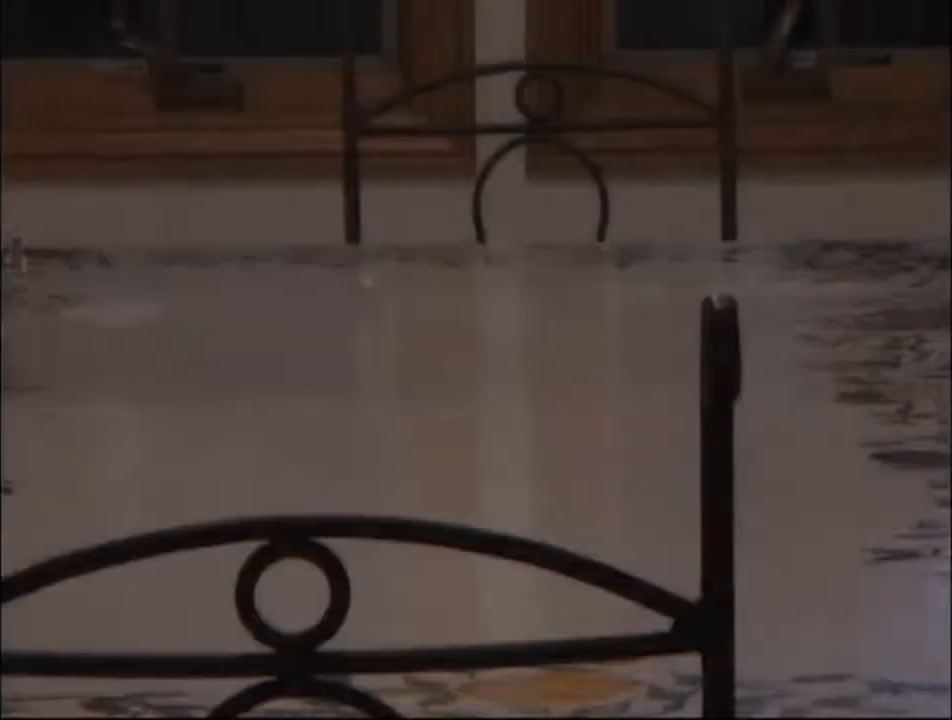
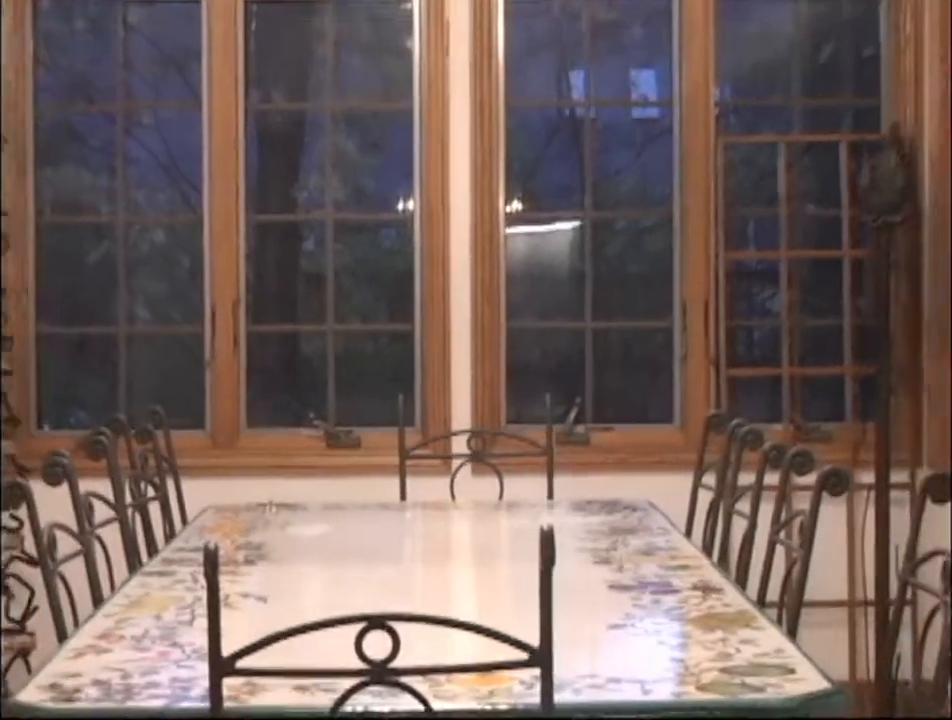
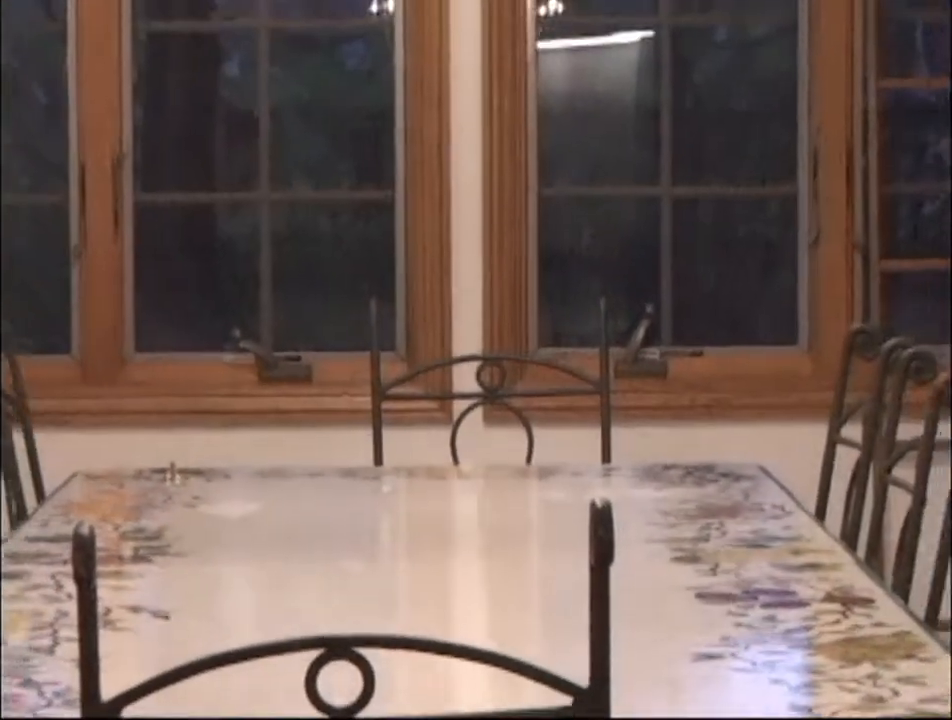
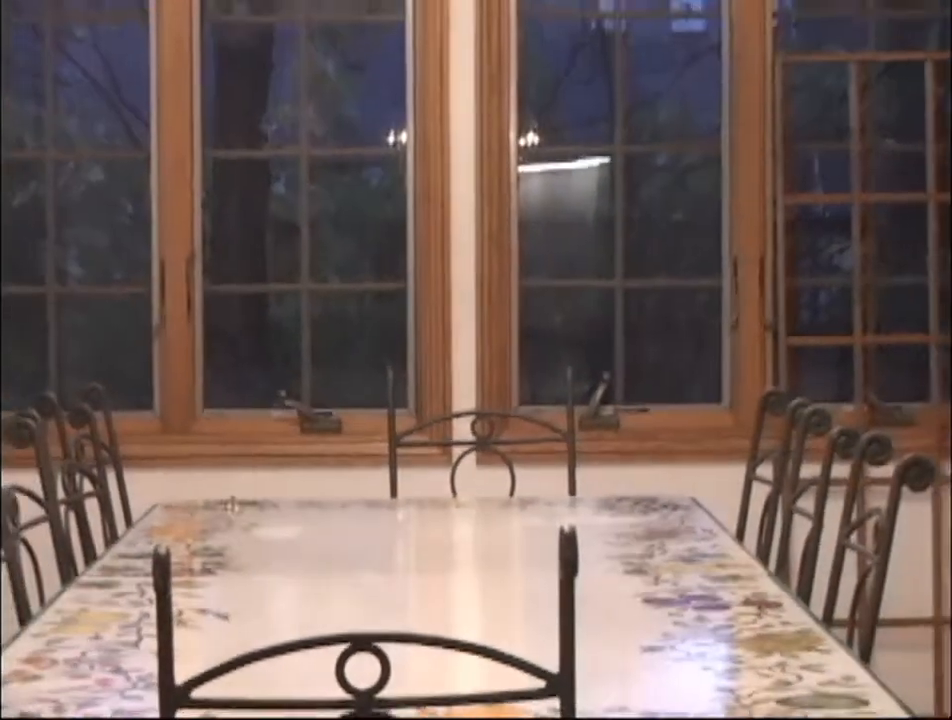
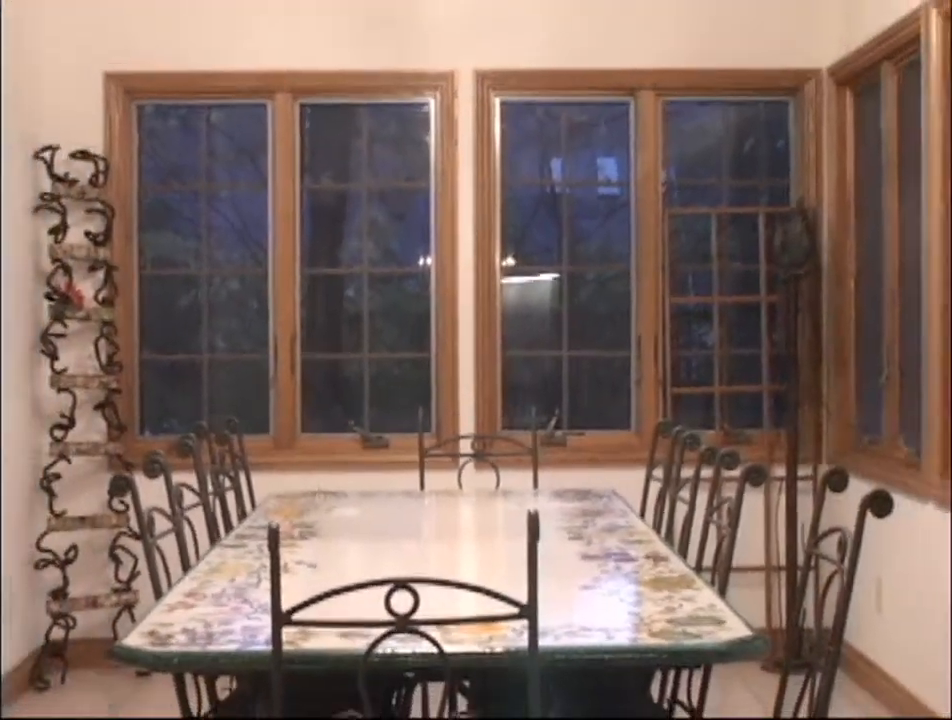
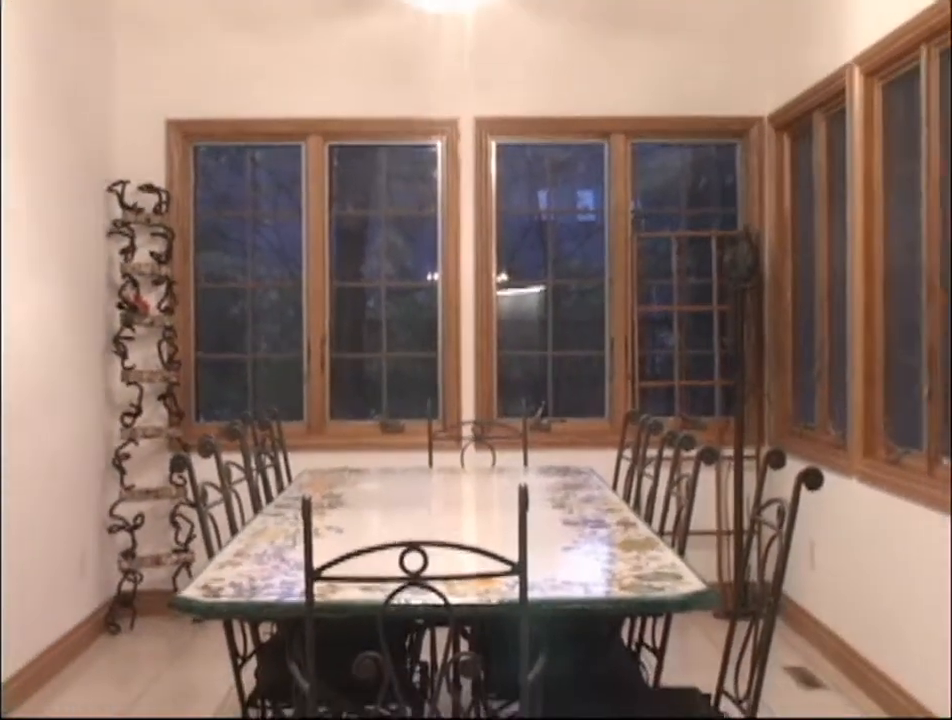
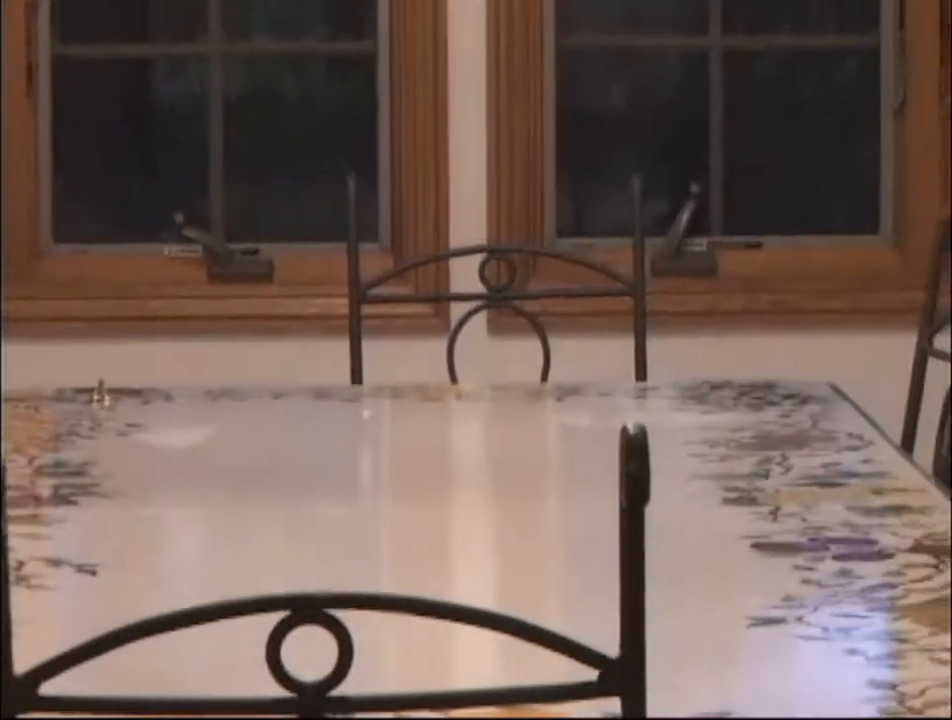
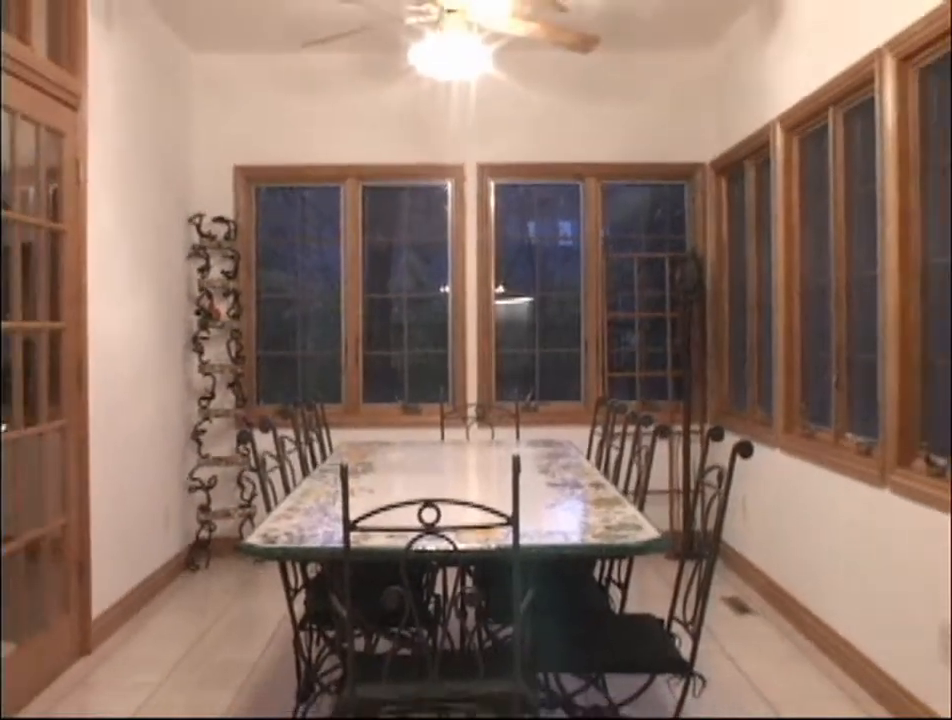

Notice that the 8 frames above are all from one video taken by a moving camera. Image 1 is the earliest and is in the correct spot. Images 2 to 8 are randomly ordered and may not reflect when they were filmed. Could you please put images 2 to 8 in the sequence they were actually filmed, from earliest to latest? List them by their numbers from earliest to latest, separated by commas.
7, 3, 4, 2, 5, 6, 8
